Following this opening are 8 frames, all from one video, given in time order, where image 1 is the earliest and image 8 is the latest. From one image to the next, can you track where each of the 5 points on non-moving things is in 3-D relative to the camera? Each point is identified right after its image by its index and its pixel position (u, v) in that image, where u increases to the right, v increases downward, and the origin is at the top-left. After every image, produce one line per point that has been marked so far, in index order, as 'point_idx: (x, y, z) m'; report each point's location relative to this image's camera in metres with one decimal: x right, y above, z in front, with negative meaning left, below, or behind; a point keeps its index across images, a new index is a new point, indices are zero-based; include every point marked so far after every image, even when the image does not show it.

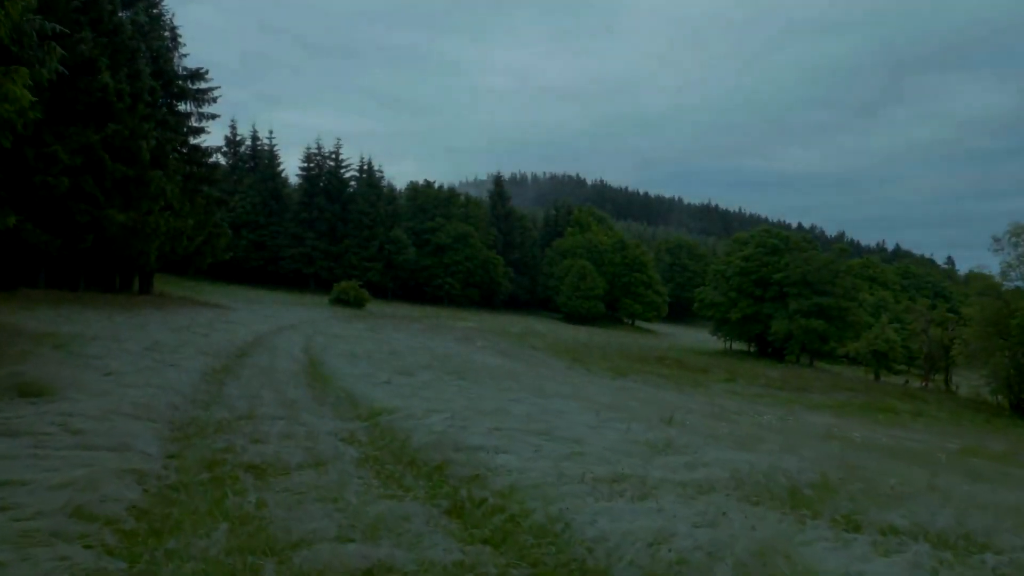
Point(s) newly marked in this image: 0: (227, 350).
0: (-5.3, -1.2, +14.6) m
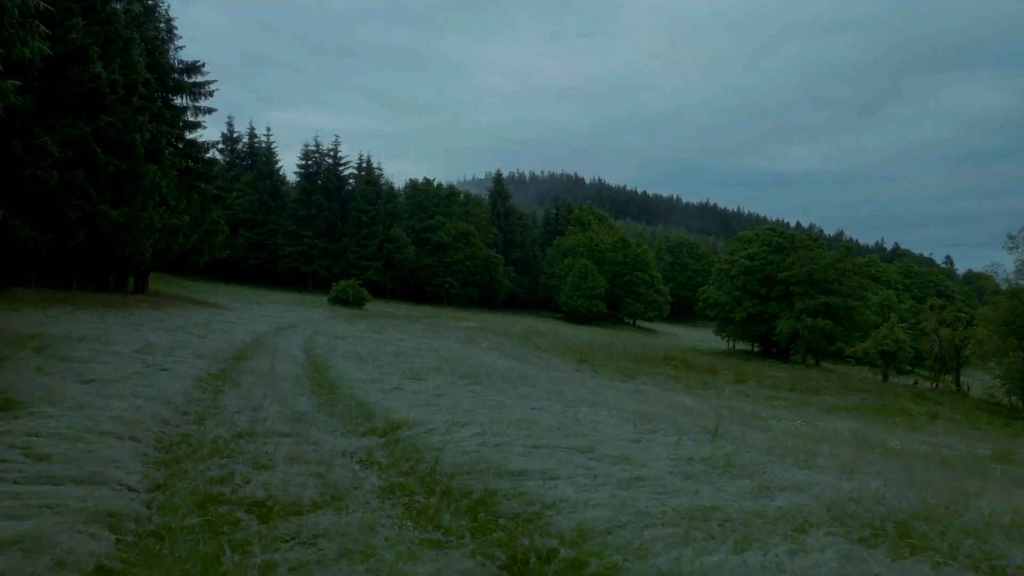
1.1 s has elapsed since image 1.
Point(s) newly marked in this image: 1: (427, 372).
0: (-5.1, -1.2, +13.7) m
1: (-1.4, -1.5, +13.1) m
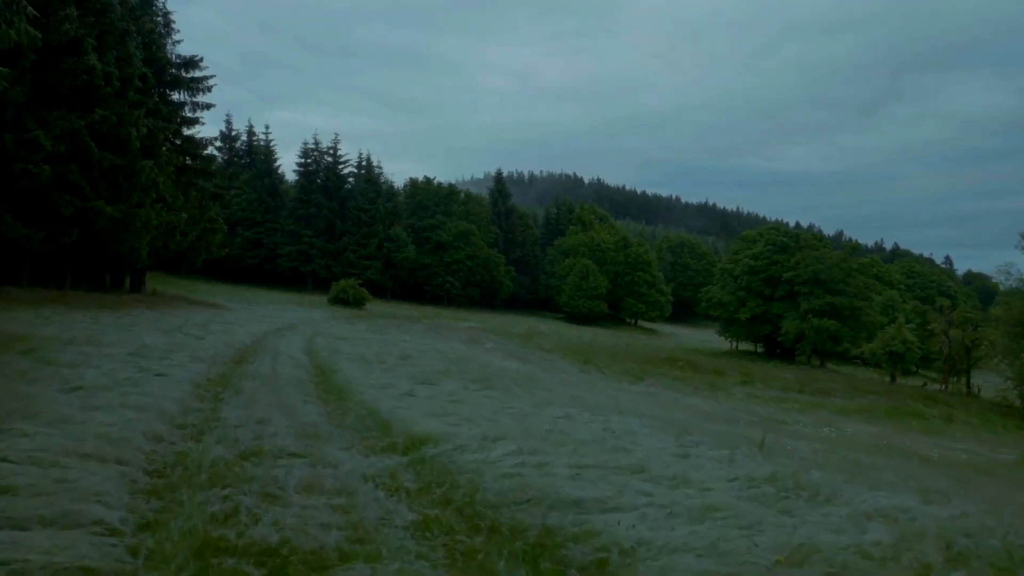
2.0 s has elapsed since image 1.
0: (-4.8, -1.2, +13.0) m
1: (-1.1, -1.5, +12.4) m
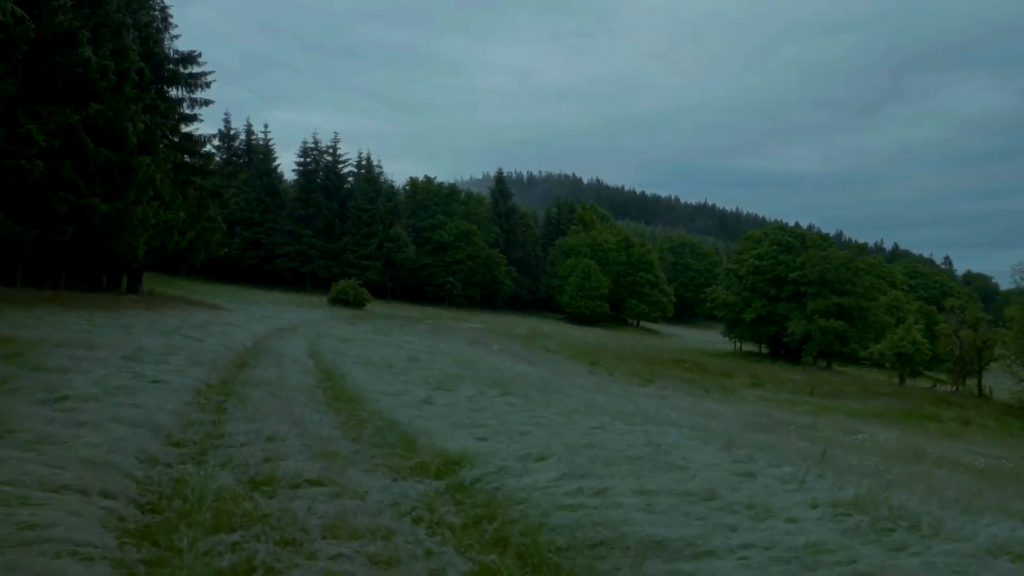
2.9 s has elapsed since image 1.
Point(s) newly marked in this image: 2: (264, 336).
0: (-4.6, -1.2, +12.3) m
1: (-0.9, -1.4, +11.7) m
2: (-6.2, -1.2, +19.4) m
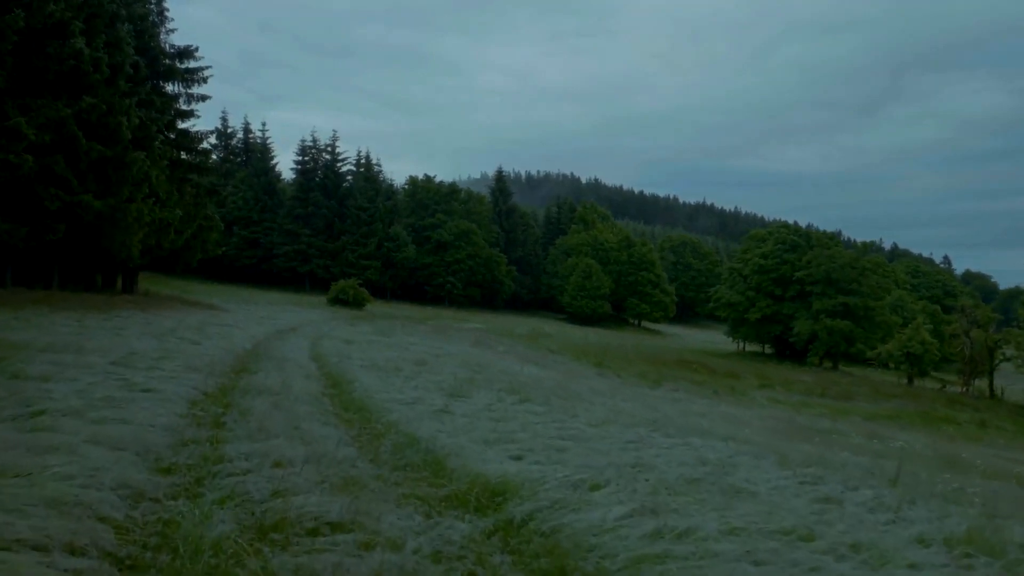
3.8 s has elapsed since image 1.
0: (-4.3, -1.1, +11.6) m
1: (-0.6, -1.4, +11.0) m
2: (-6.0, -1.2, +18.6) m
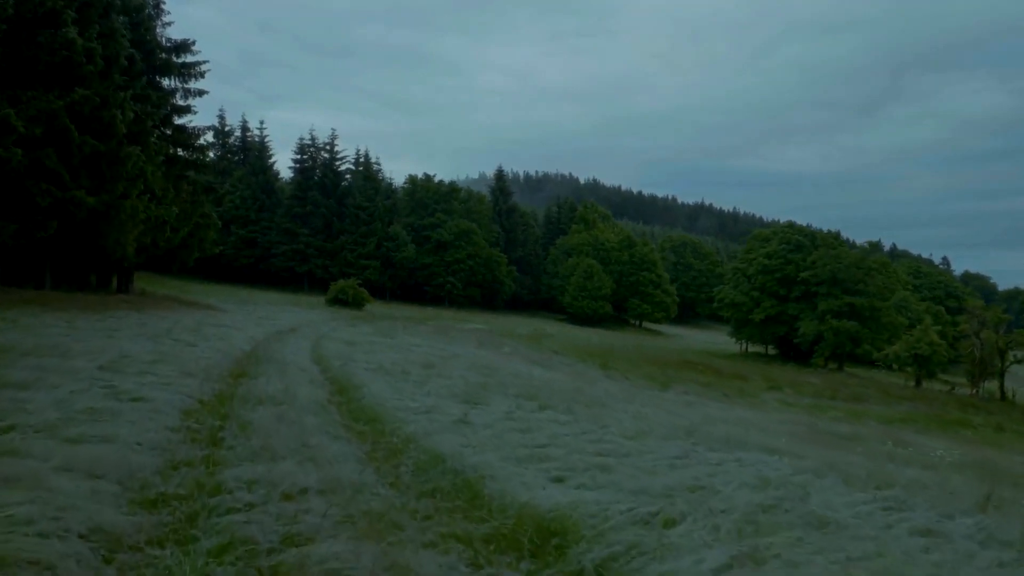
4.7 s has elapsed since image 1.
0: (-4.1, -1.1, +10.9) m
1: (-0.4, -1.4, +10.3) m
2: (-5.8, -1.2, +17.9) m
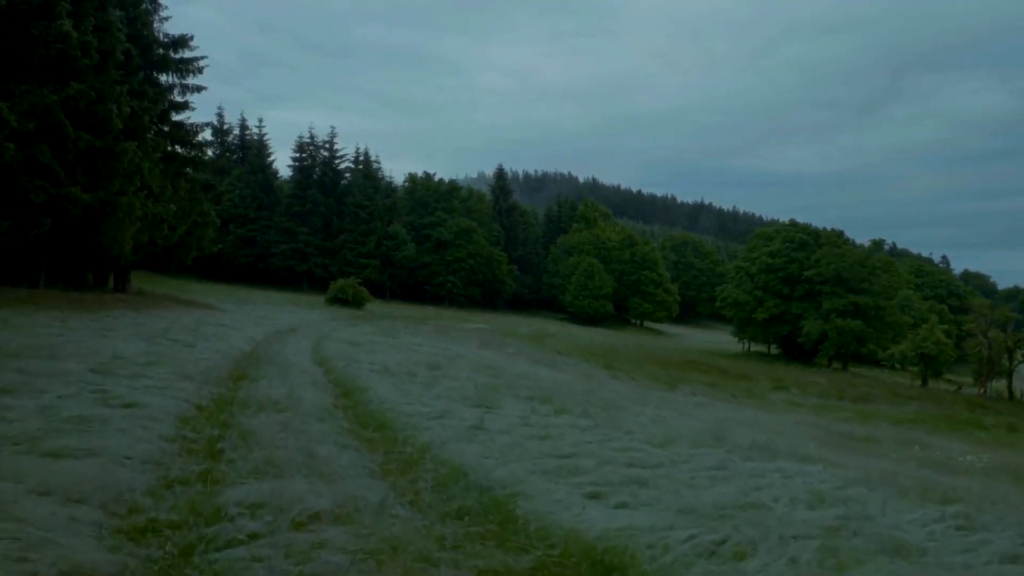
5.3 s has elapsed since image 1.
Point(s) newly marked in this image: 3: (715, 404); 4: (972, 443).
0: (-3.9, -1.1, +10.4) m
1: (-0.2, -1.4, +9.8) m
2: (-5.6, -1.2, +17.4) m
3: (+5.2, -2.9, +19.5) m
4: (+11.8, -4.0, +19.6) m
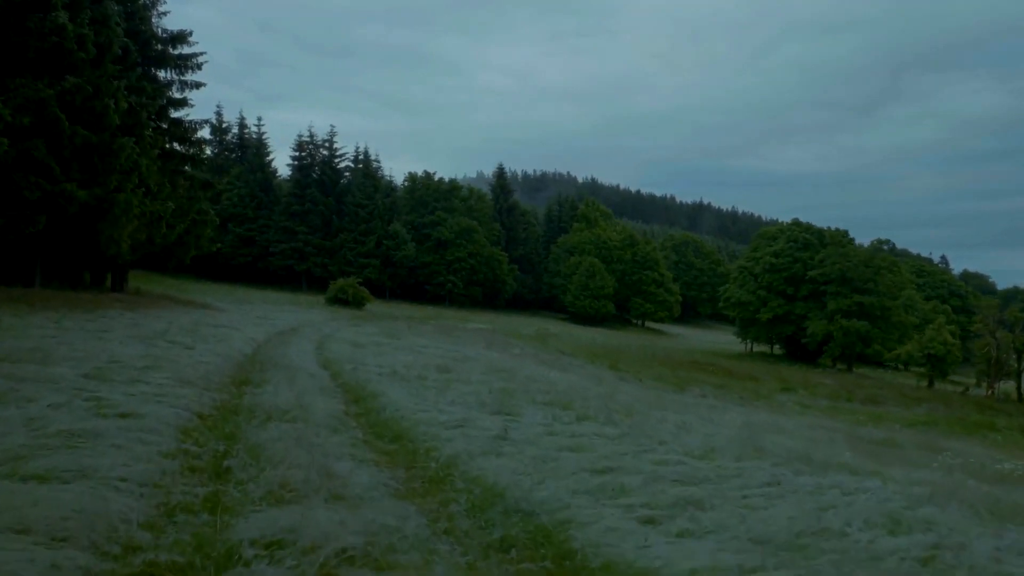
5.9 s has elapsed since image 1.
0: (-3.7, -1.1, +9.9) m
1: (0.0, -1.4, +9.3) m
2: (-5.4, -1.2, +16.9) m
3: (+5.4, -2.9, +19.0) m
4: (+12.0, -4.0, +19.1) m
